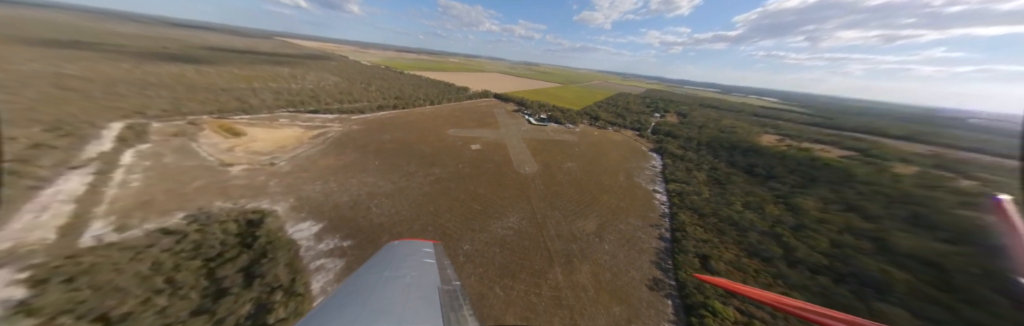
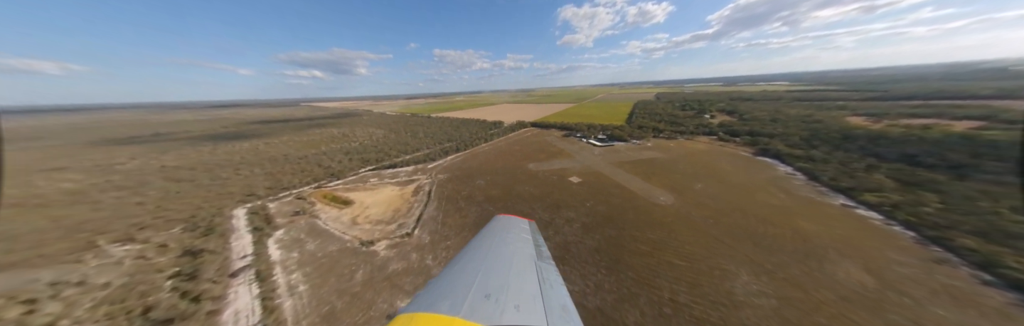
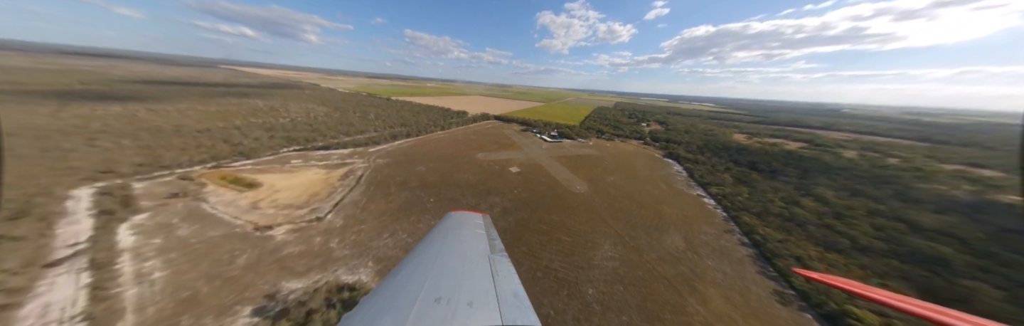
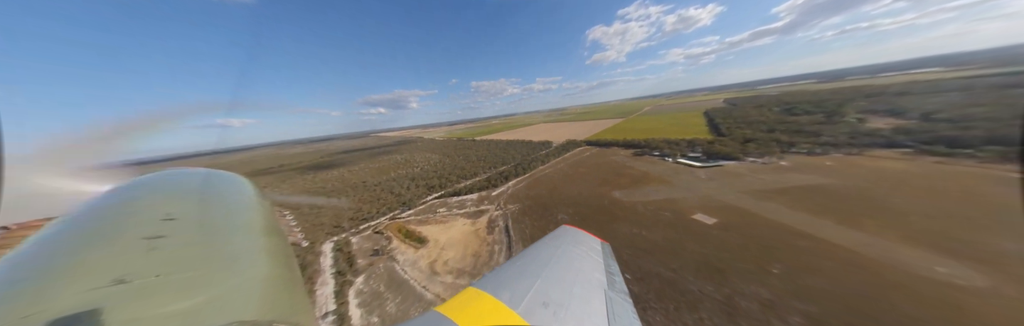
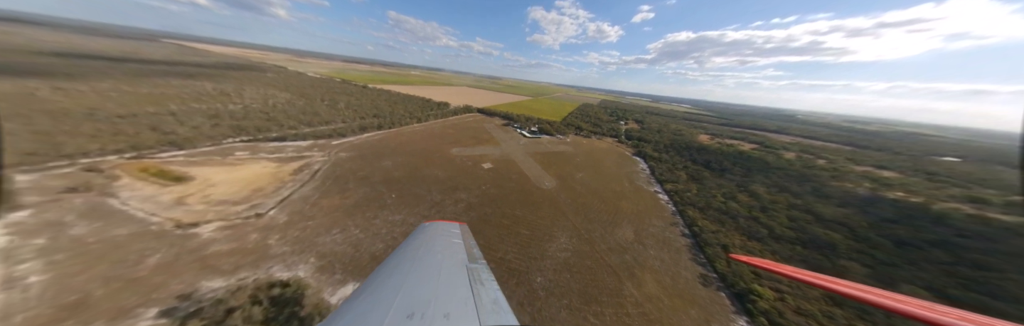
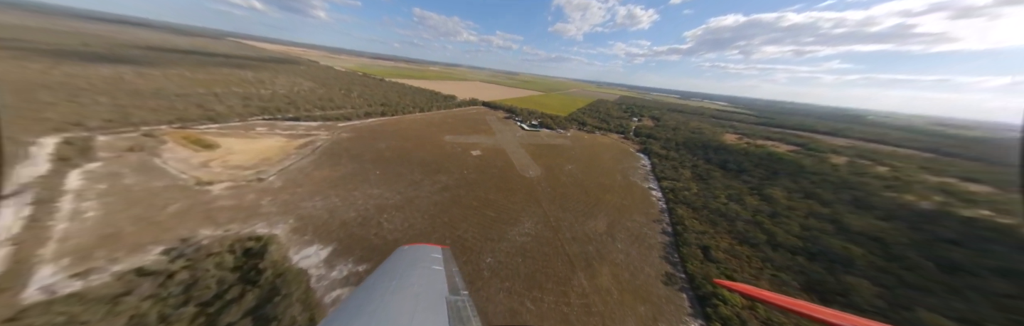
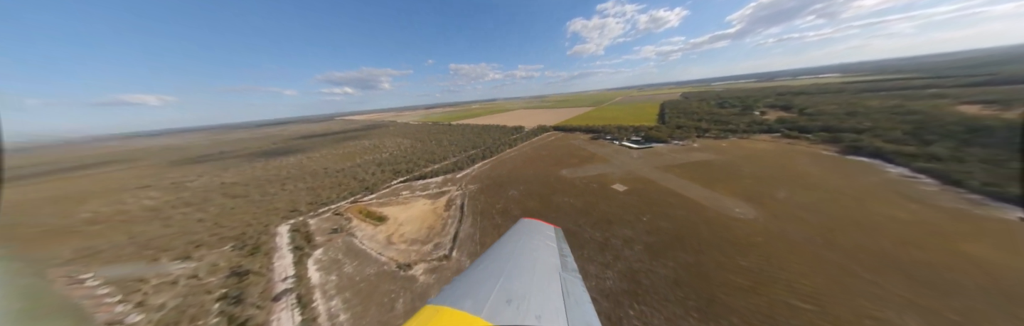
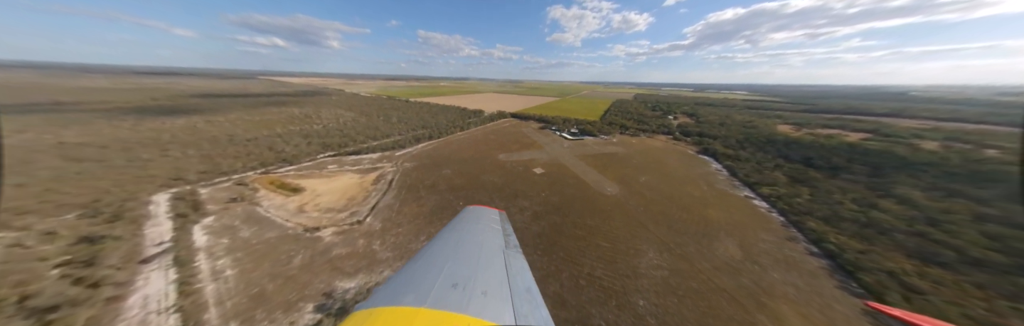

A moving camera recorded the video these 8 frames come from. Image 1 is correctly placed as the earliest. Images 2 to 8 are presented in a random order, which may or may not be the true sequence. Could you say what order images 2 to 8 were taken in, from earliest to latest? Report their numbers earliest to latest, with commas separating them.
6, 5, 3, 8, 2, 7, 4
